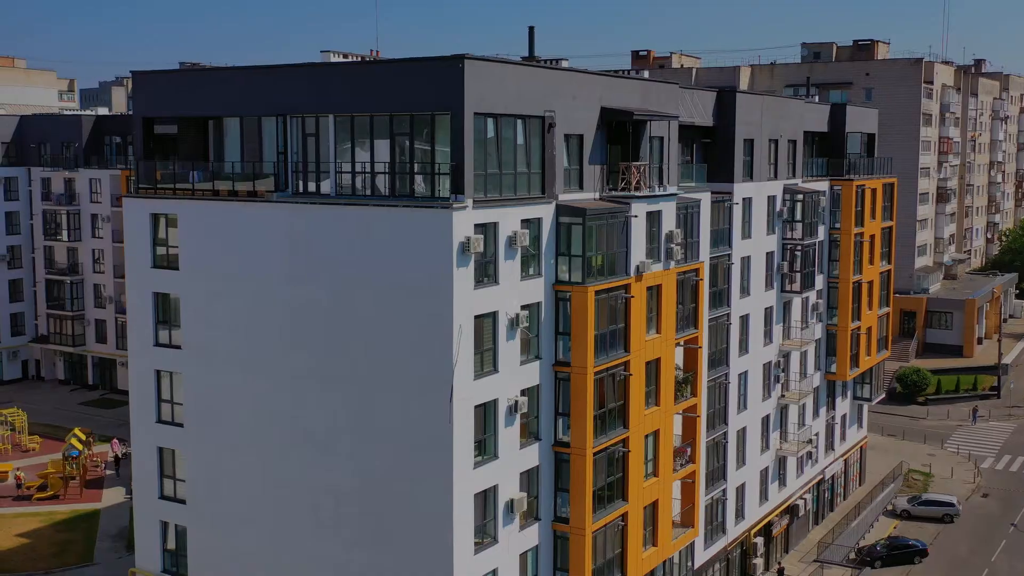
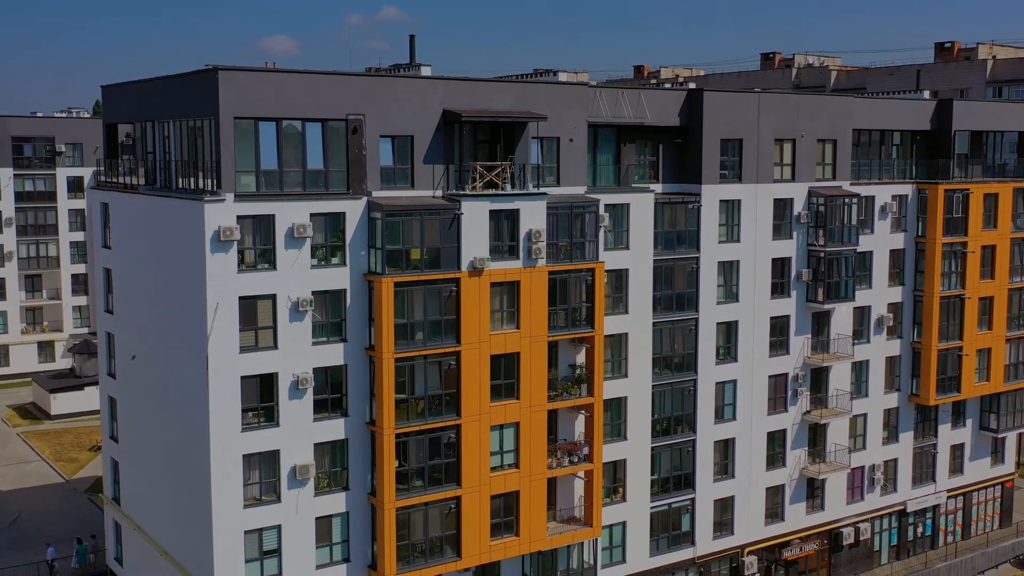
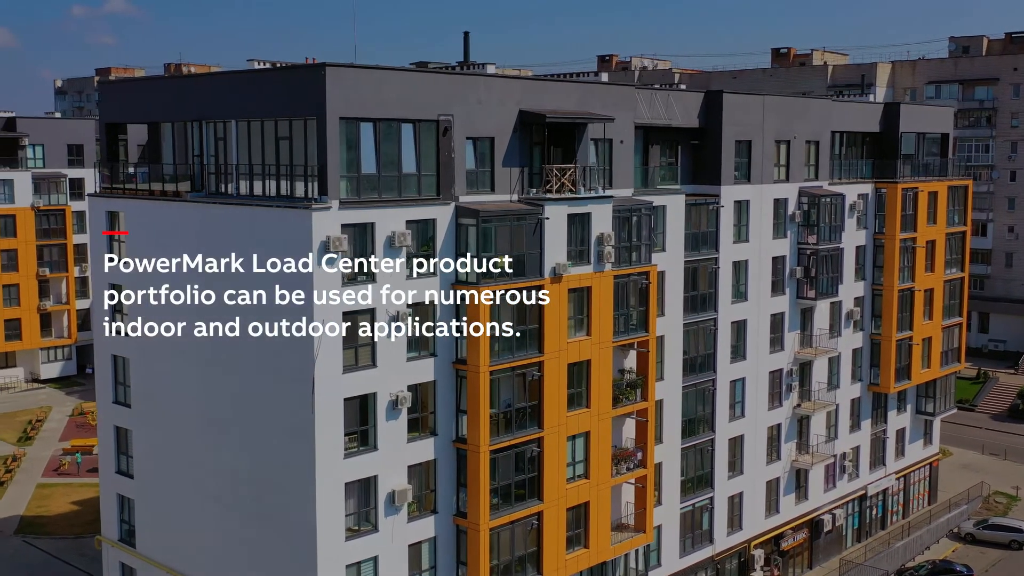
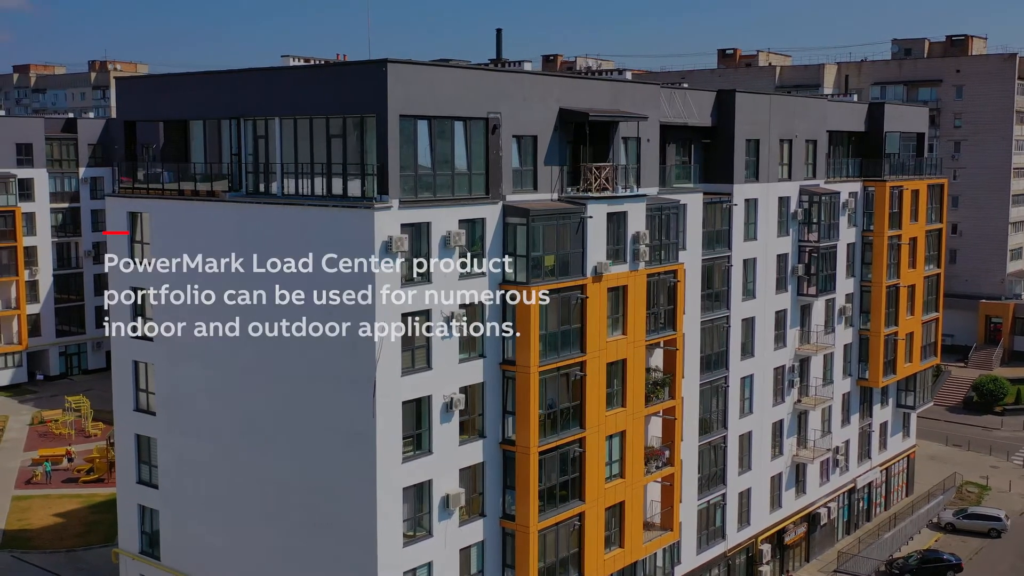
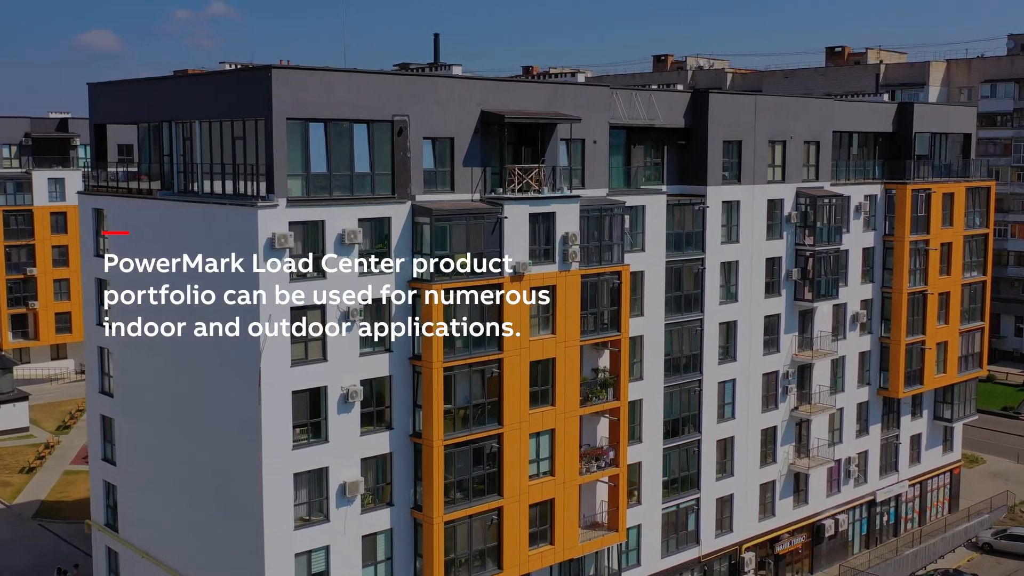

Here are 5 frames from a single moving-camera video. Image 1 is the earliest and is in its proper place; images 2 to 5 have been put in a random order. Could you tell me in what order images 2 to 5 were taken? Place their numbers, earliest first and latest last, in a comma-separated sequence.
4, 3, 5, 2
